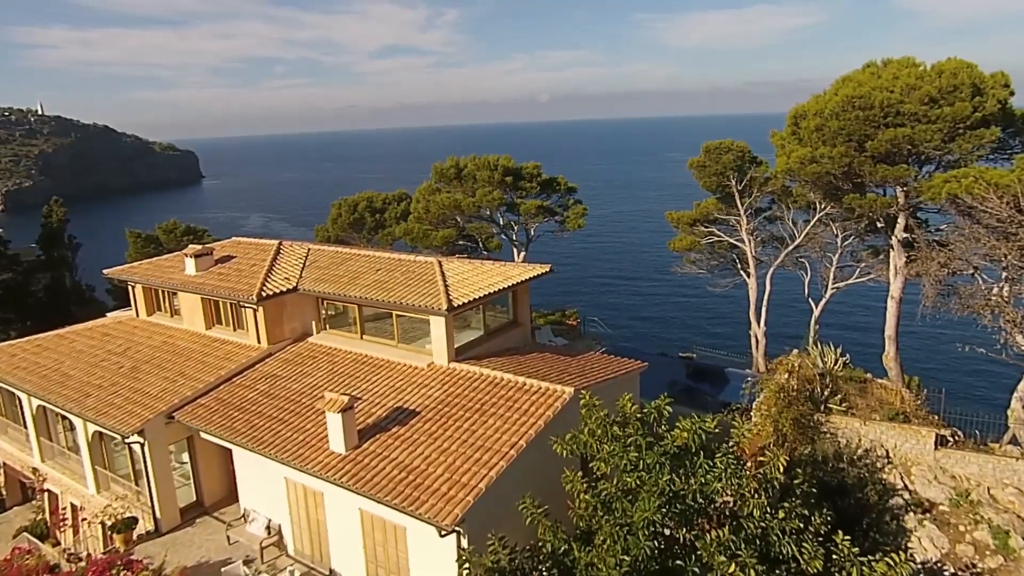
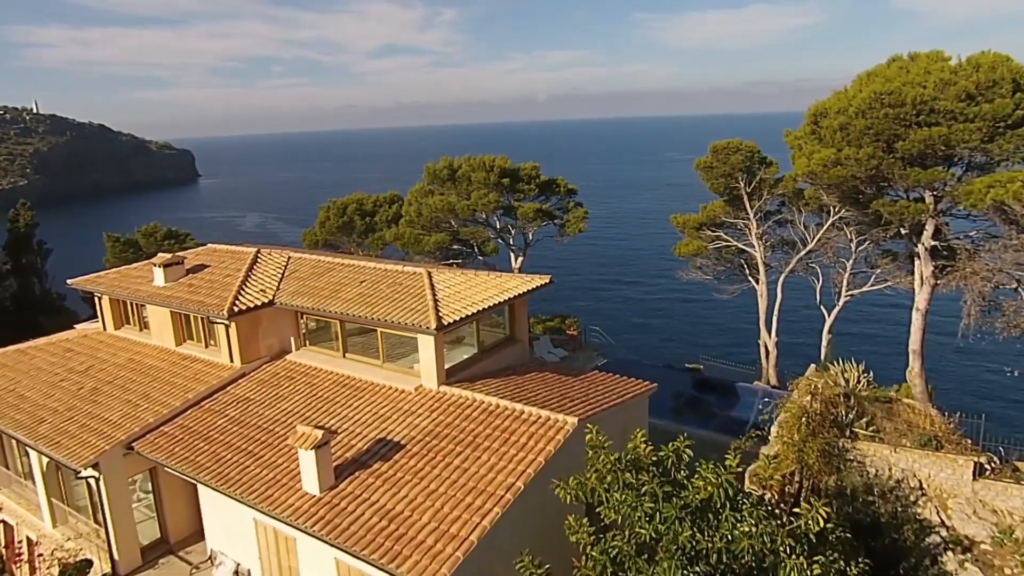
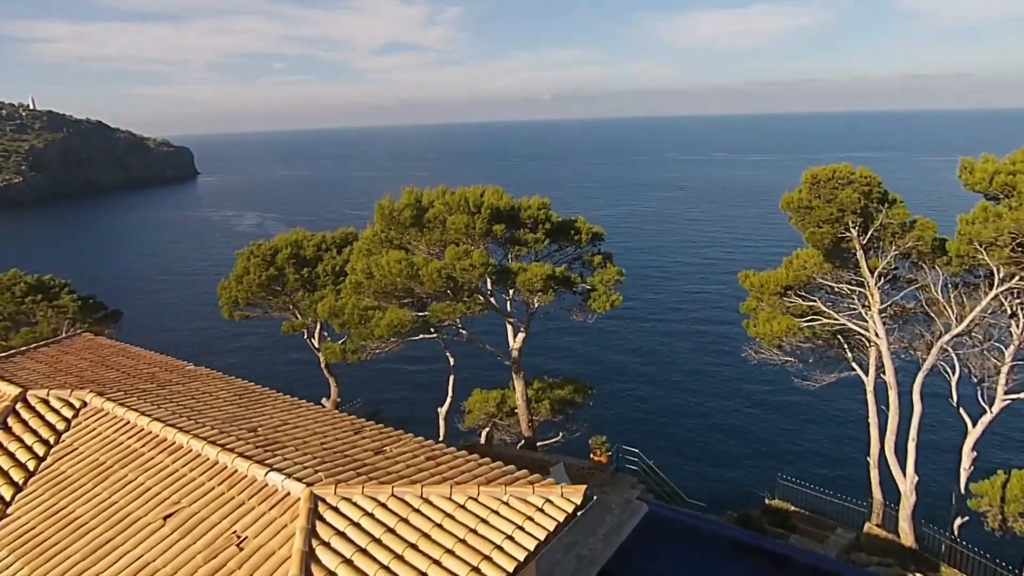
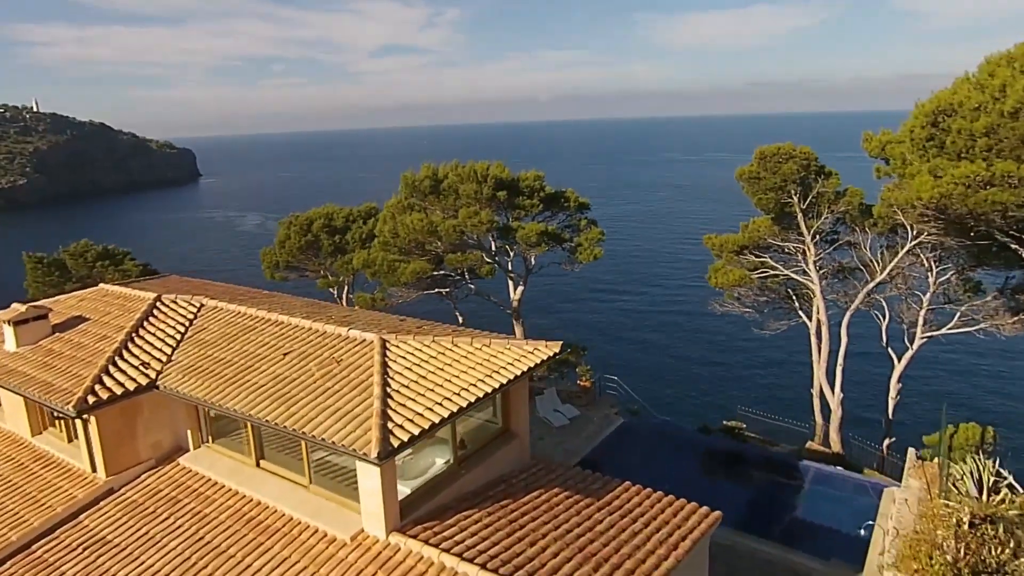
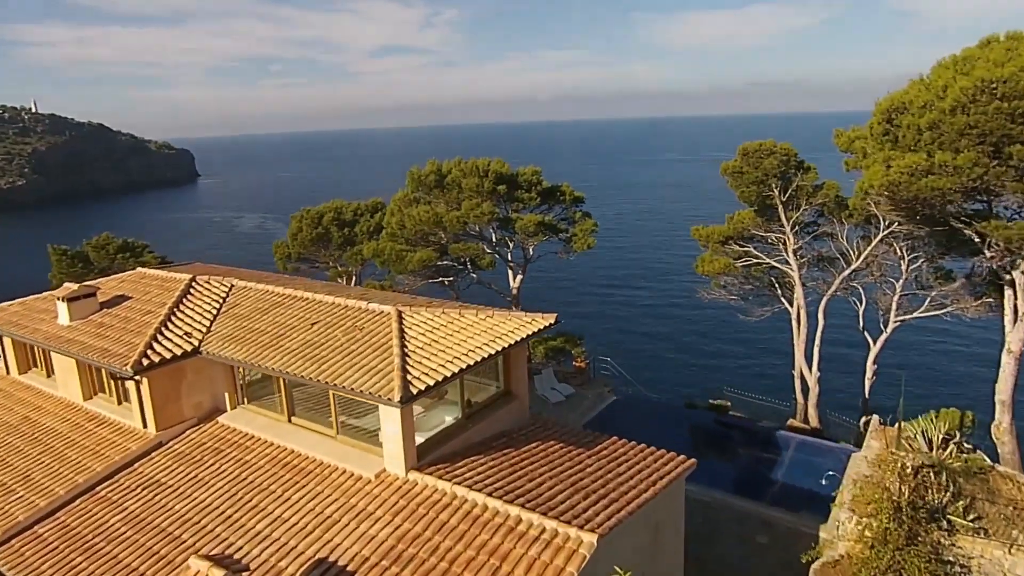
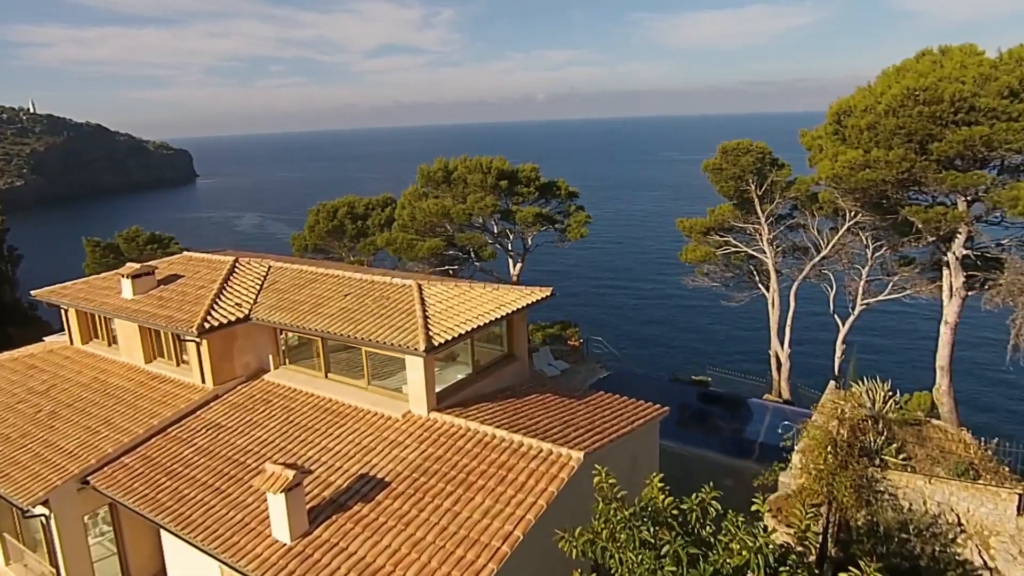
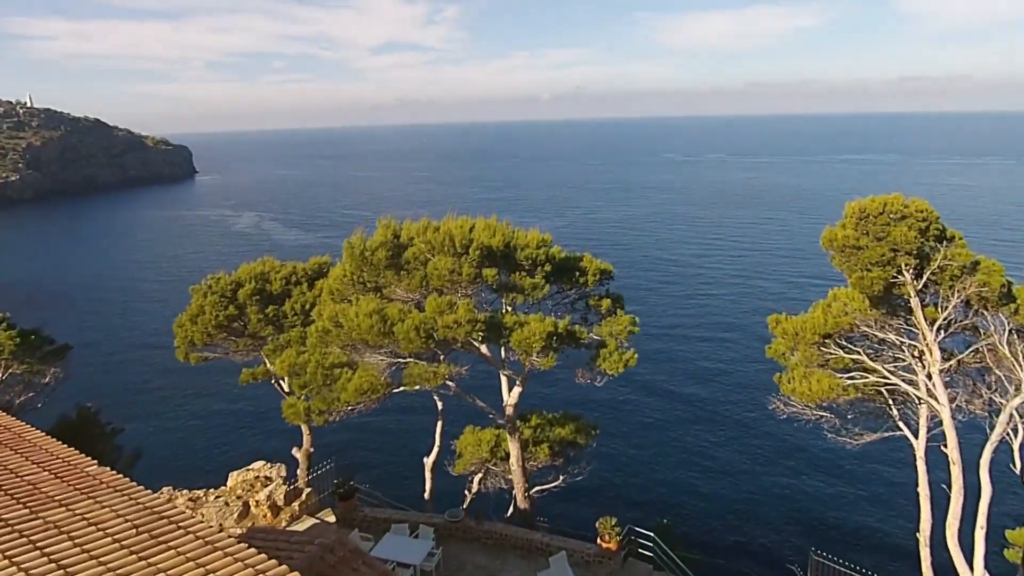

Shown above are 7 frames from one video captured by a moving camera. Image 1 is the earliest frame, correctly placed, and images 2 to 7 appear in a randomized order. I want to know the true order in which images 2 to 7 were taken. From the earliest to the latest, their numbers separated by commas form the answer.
2, 6, 5, 4, 3, 7
